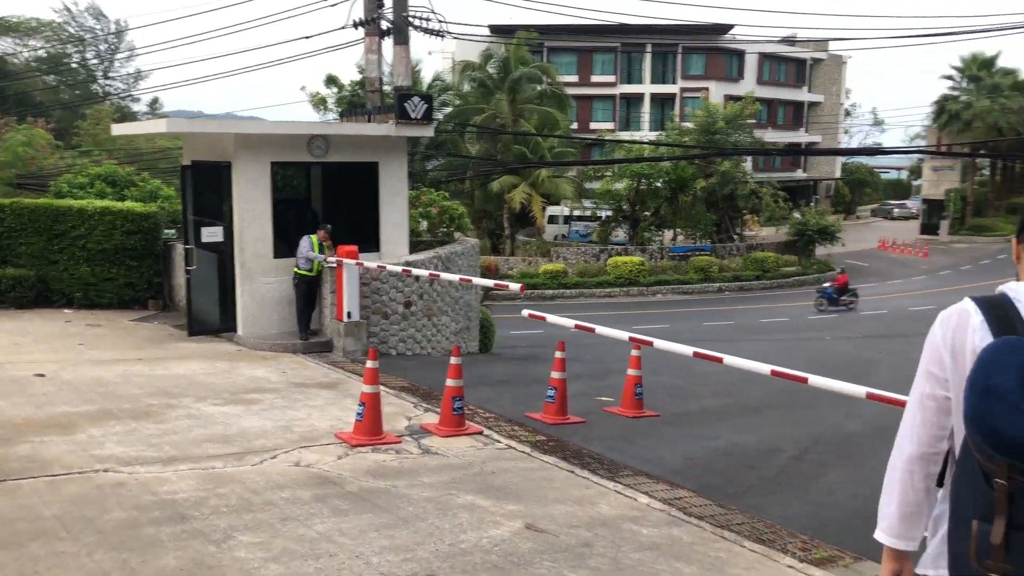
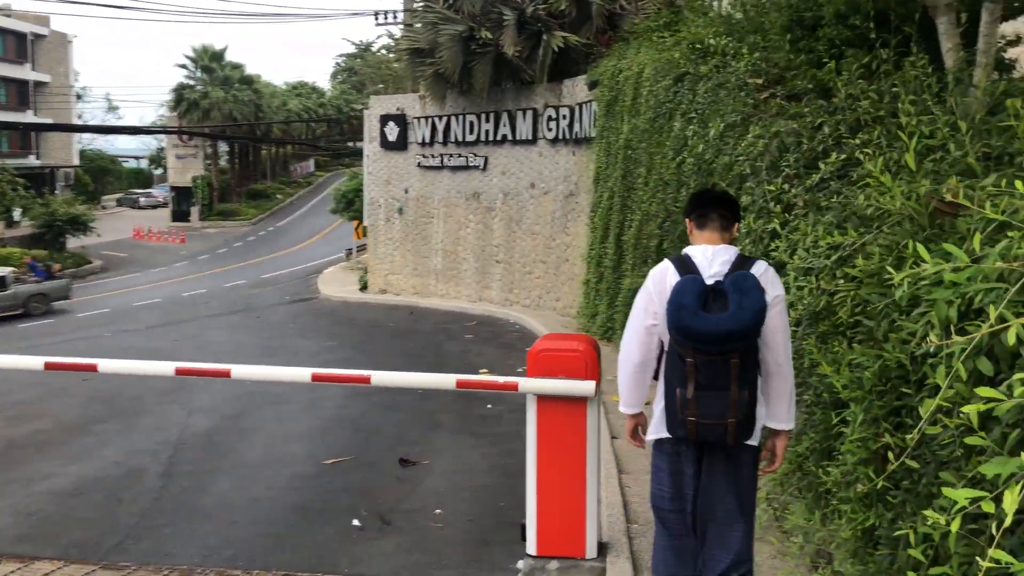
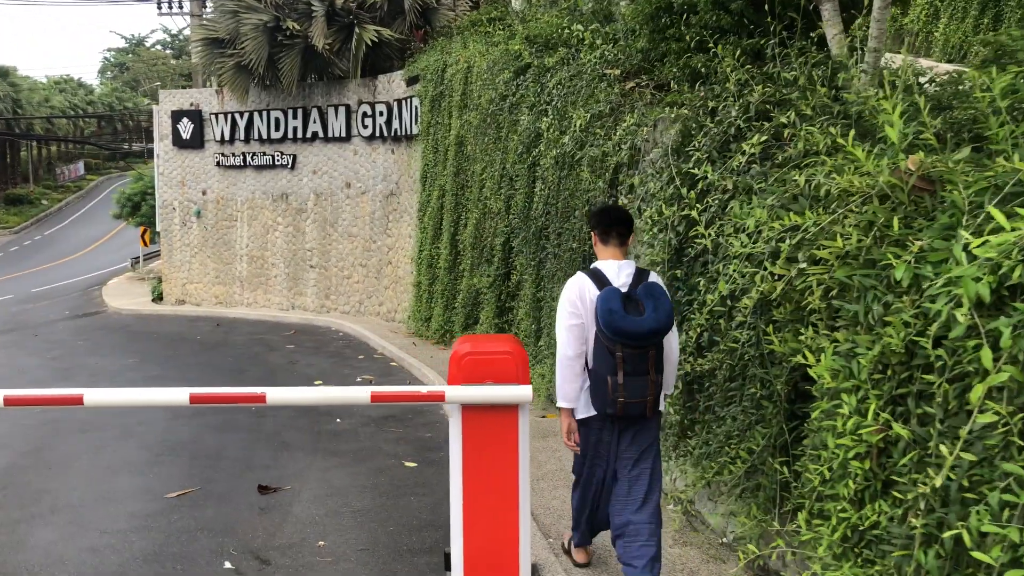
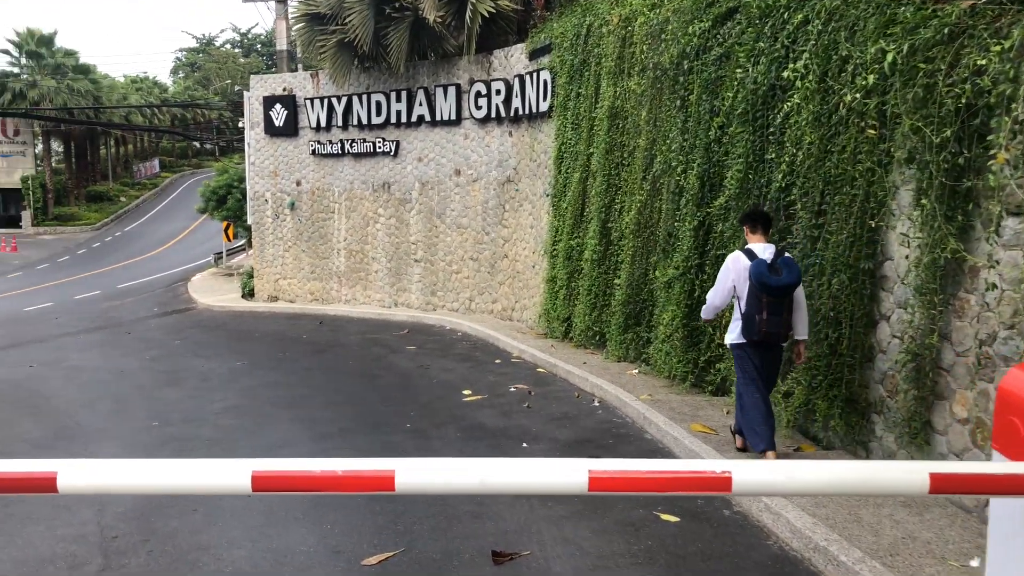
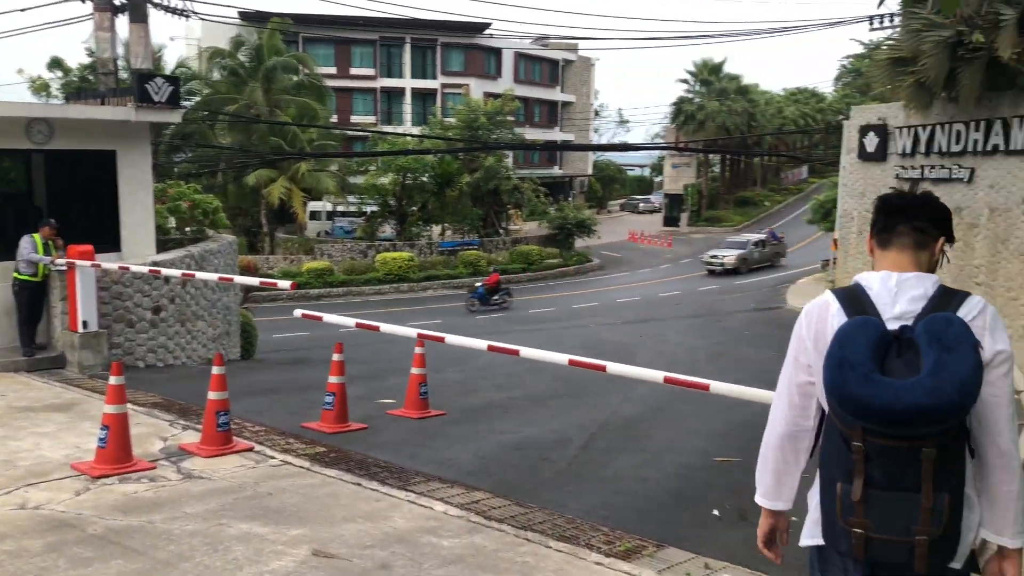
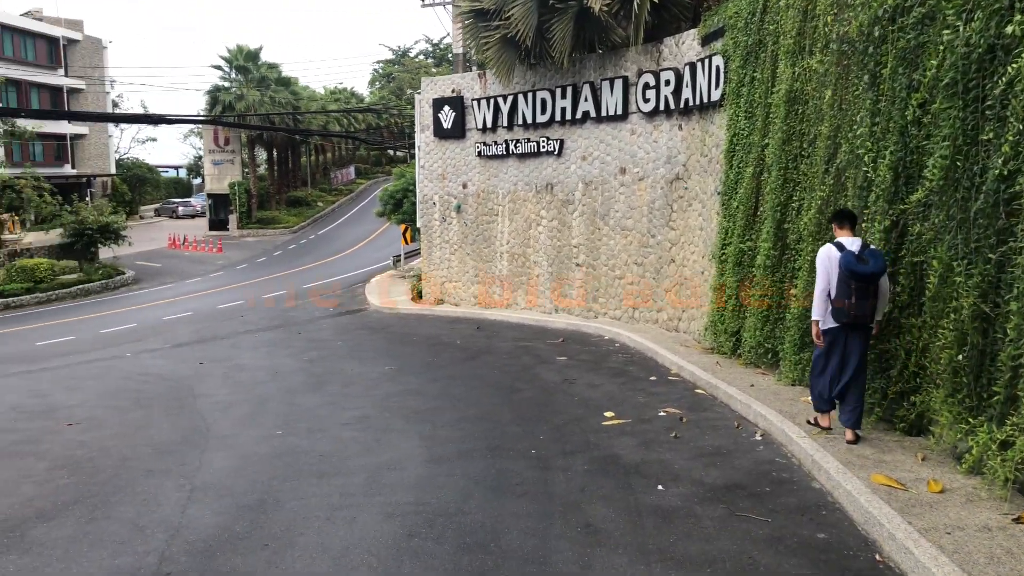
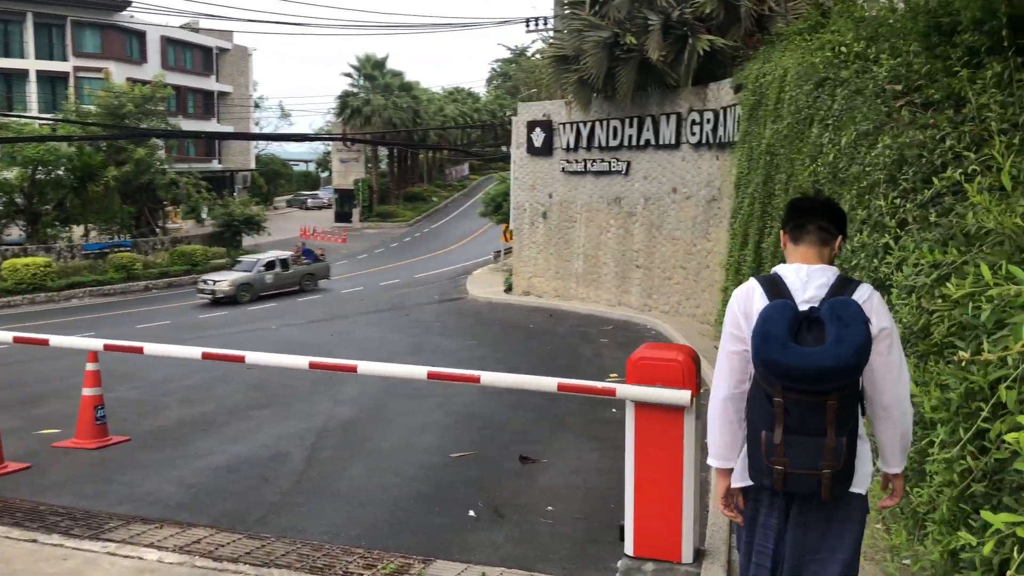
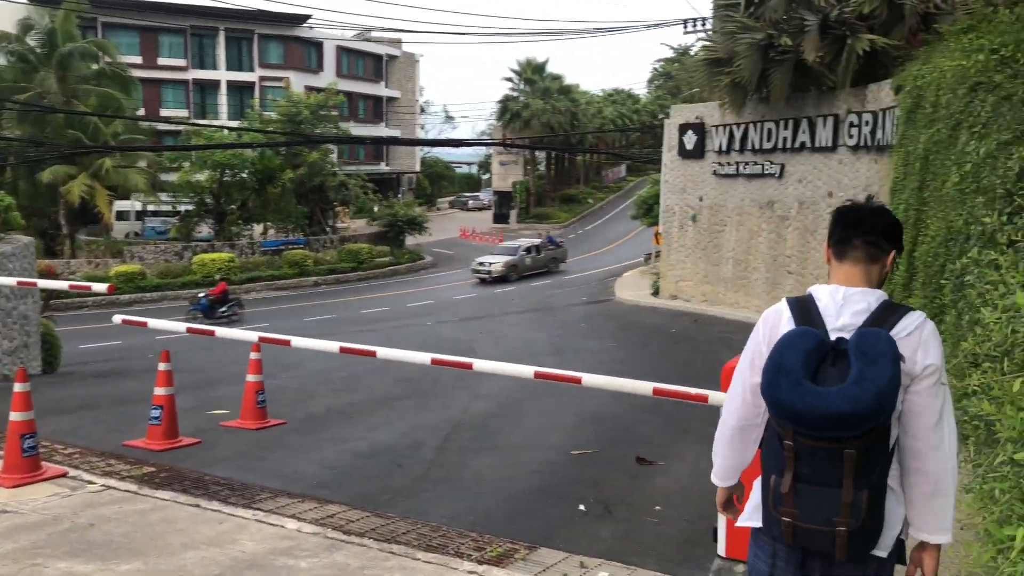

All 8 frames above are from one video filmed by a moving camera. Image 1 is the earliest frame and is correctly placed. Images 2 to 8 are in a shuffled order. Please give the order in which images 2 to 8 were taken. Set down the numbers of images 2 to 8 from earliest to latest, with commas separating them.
5, 8, 7, 2, 3, 4, 6
